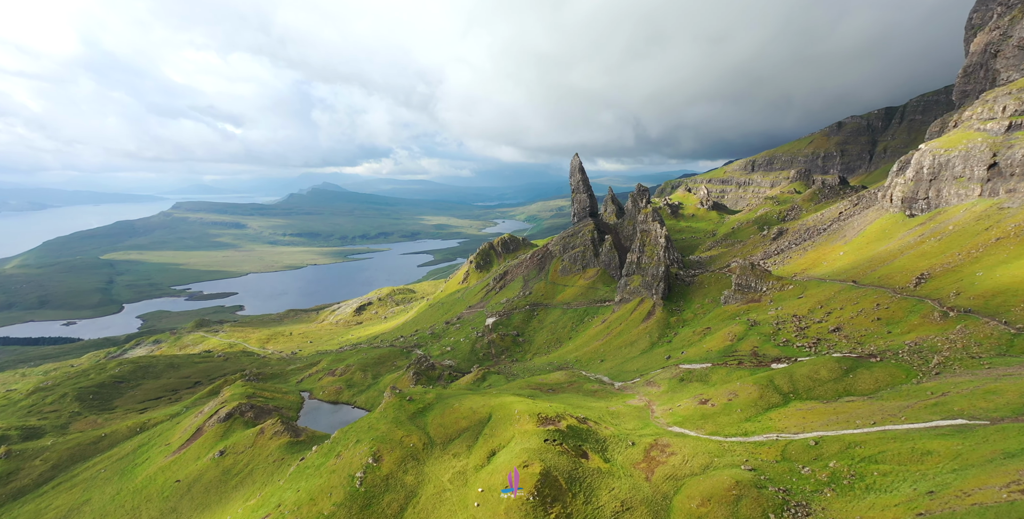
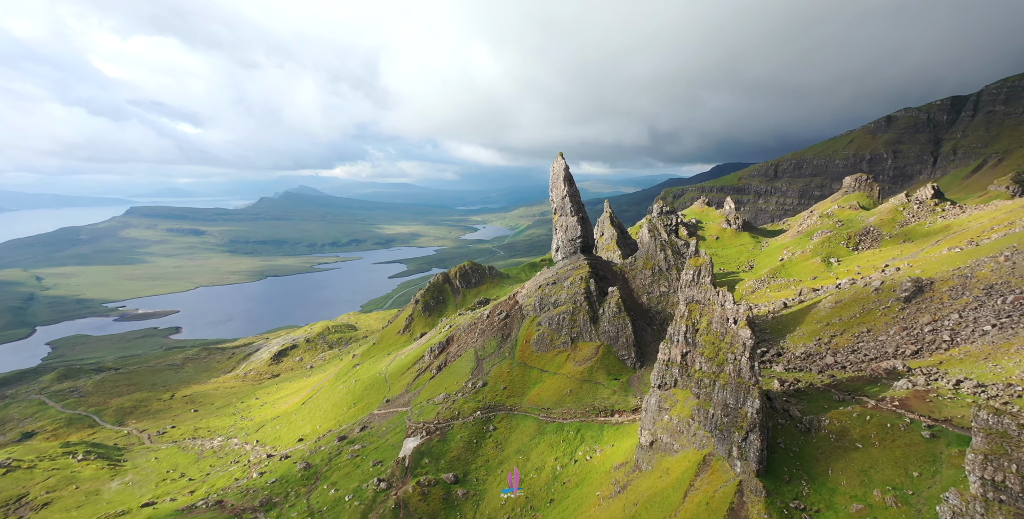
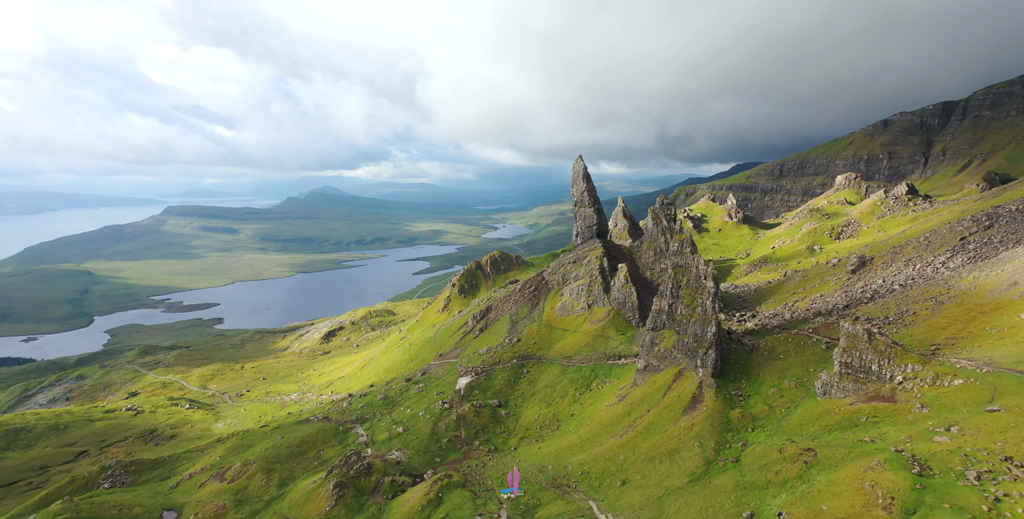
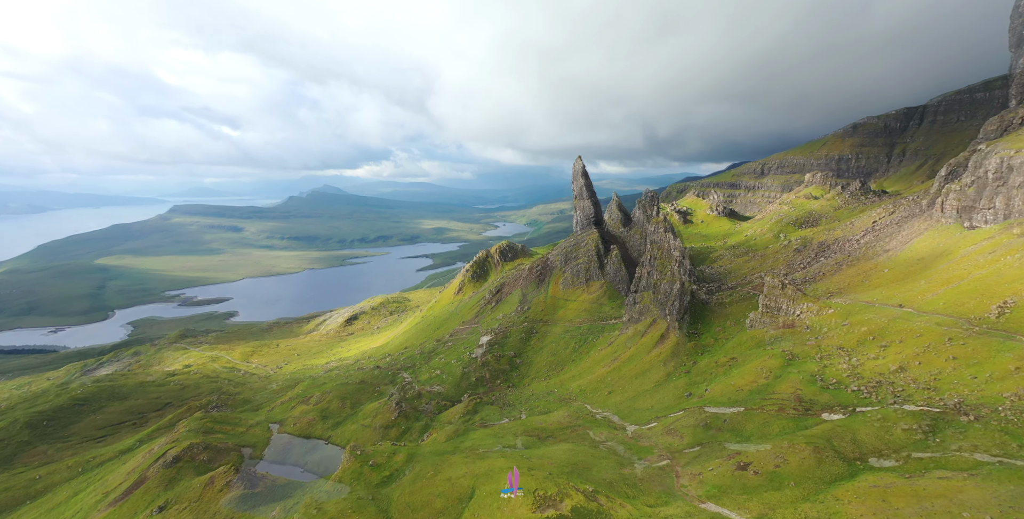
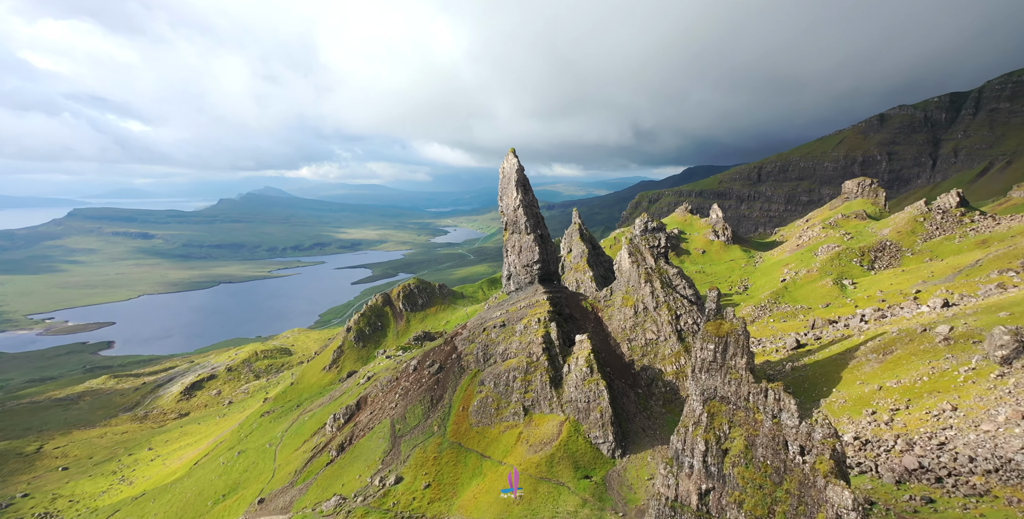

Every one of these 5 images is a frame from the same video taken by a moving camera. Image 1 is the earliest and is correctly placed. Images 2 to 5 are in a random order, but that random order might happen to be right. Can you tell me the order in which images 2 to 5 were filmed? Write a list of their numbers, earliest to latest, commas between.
4, 3, 2, 5
